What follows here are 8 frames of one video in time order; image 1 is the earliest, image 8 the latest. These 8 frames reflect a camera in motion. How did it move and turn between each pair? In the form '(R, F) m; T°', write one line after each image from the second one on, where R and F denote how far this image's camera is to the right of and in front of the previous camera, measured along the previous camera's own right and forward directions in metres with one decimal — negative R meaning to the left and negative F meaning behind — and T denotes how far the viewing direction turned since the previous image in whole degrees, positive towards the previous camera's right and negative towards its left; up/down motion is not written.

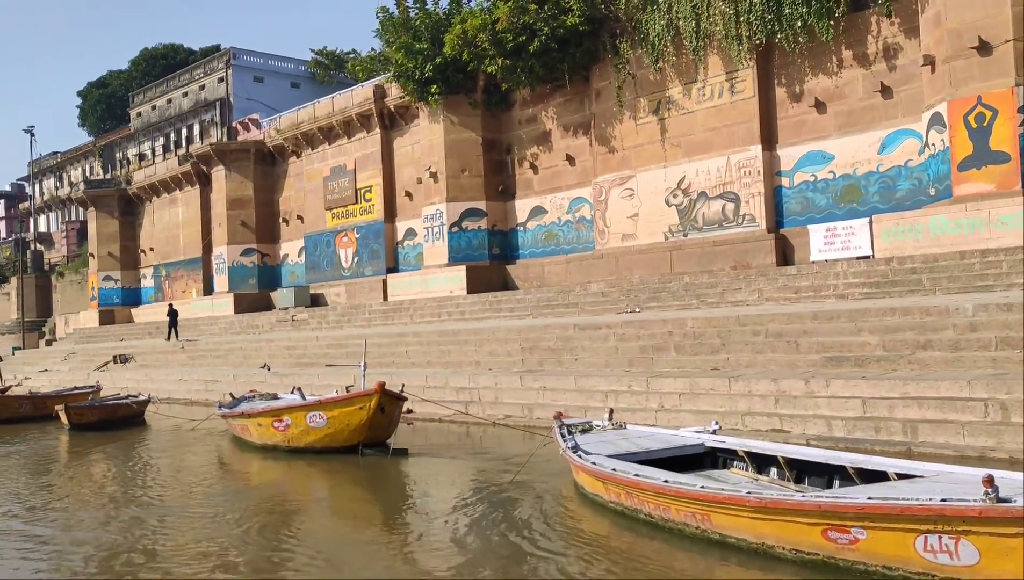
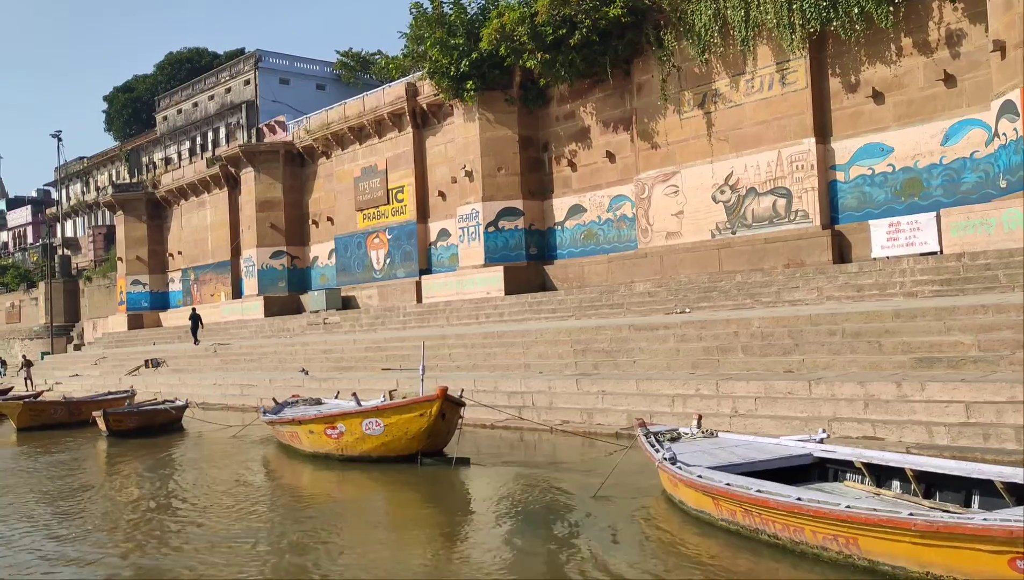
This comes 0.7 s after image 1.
(-0.4, +0.5) m; -1°
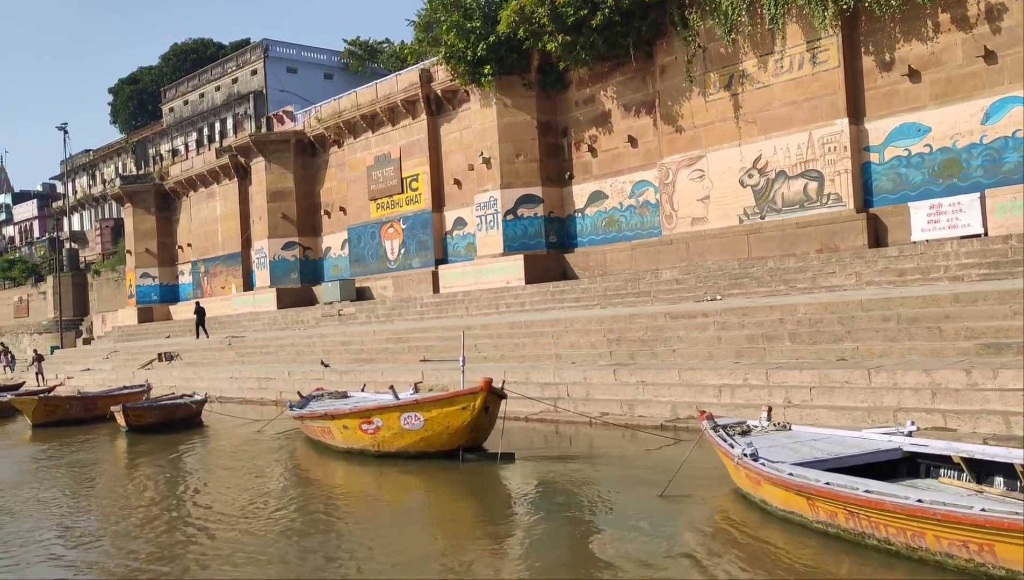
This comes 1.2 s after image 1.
(-0.3, +0.4) m; 0°
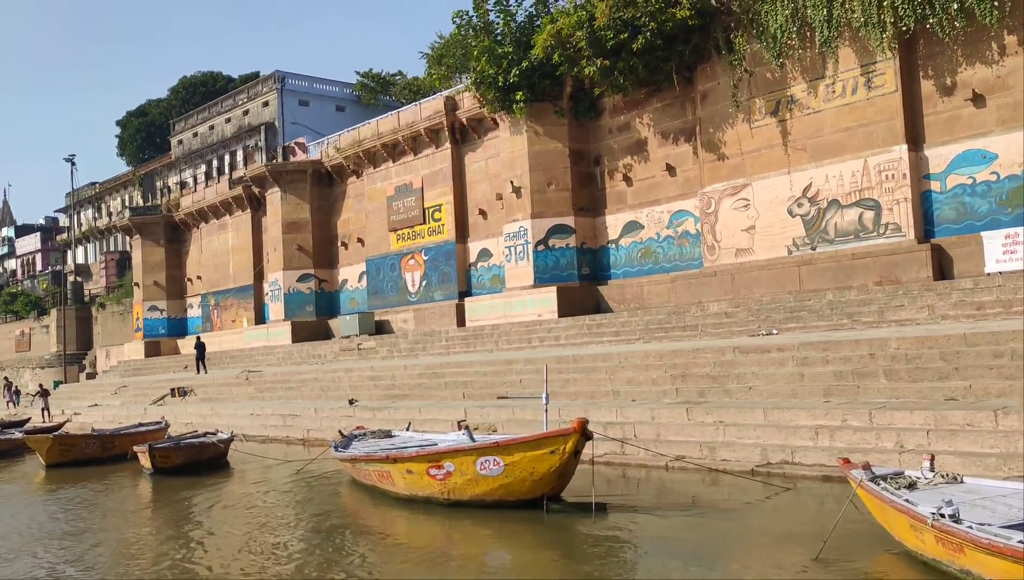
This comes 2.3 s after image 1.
(-0.6, +0.7) m; 0°
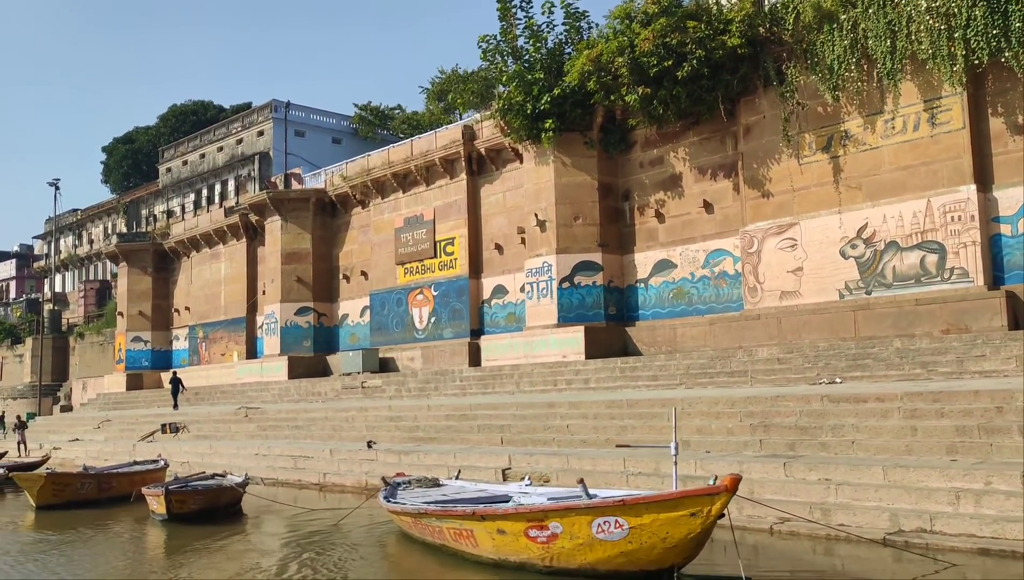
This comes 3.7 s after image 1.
(-0.9, +1.0) m; +1°
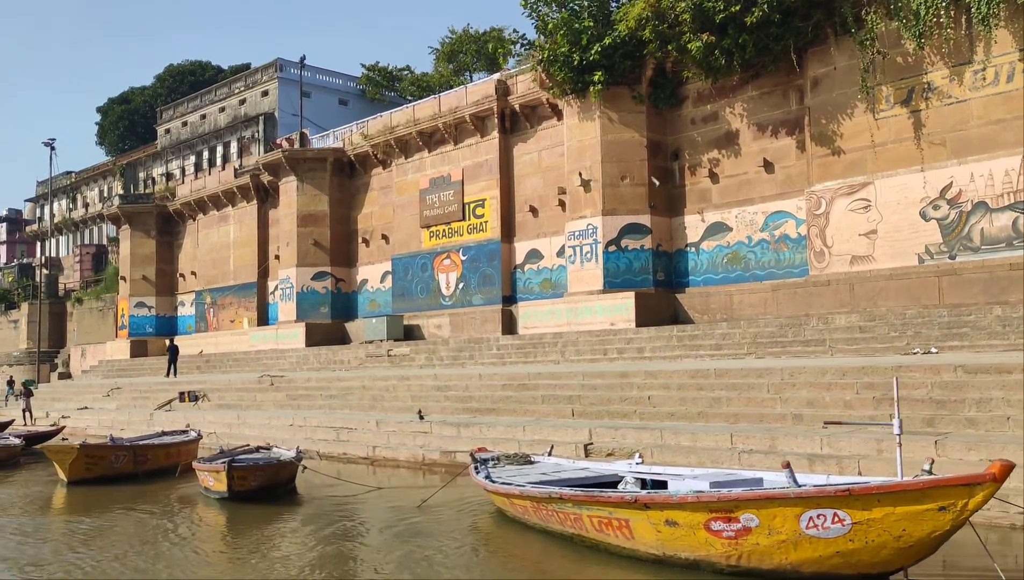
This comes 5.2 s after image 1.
(-0.9, +1.0) m; +1°
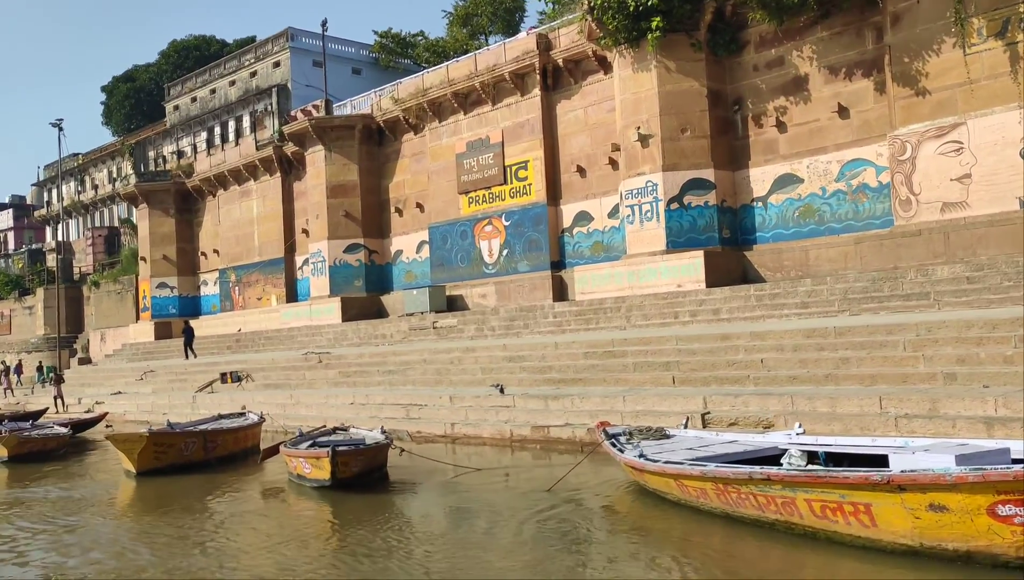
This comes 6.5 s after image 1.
(-0.9, +0.8) m; 0°
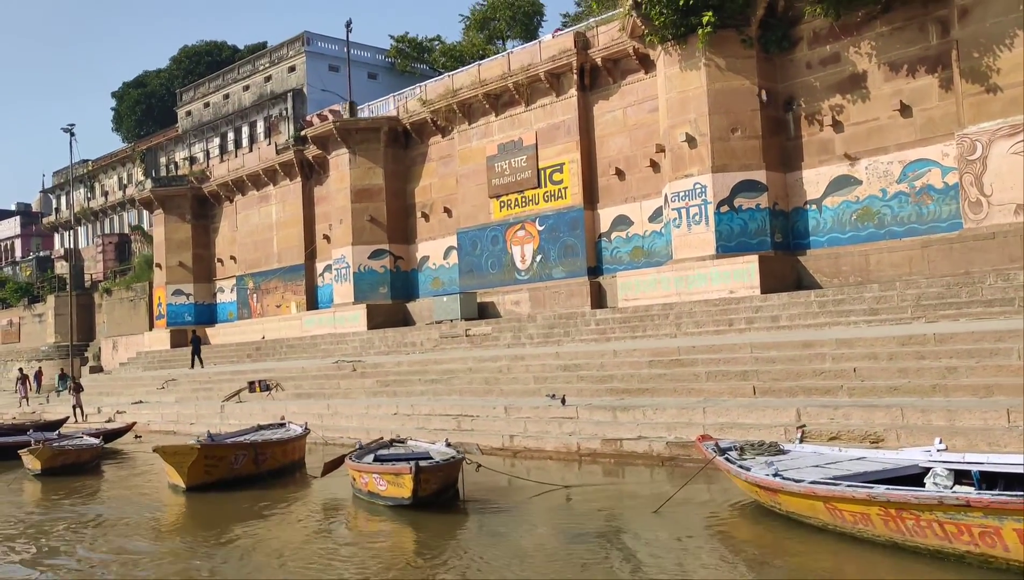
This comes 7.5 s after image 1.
(-0.6, +0.6) m; 0°
